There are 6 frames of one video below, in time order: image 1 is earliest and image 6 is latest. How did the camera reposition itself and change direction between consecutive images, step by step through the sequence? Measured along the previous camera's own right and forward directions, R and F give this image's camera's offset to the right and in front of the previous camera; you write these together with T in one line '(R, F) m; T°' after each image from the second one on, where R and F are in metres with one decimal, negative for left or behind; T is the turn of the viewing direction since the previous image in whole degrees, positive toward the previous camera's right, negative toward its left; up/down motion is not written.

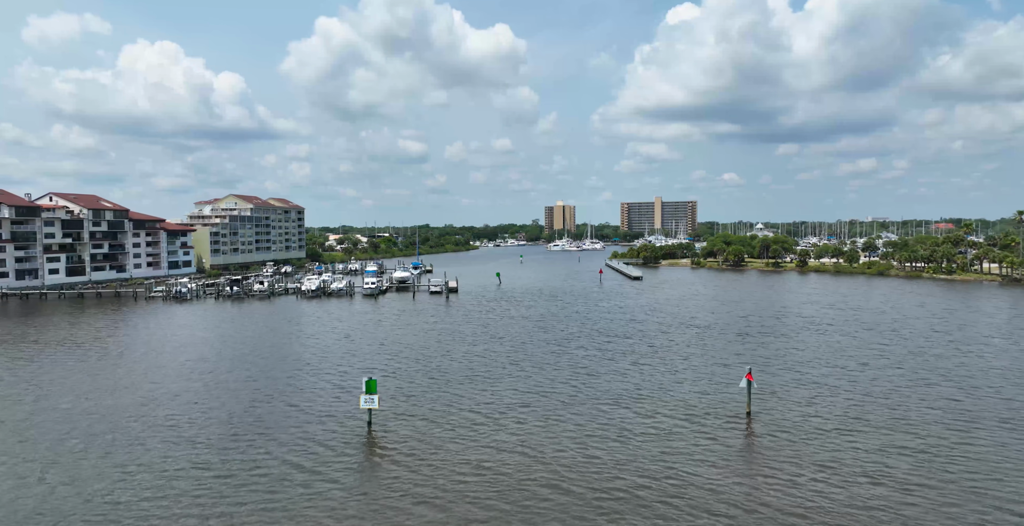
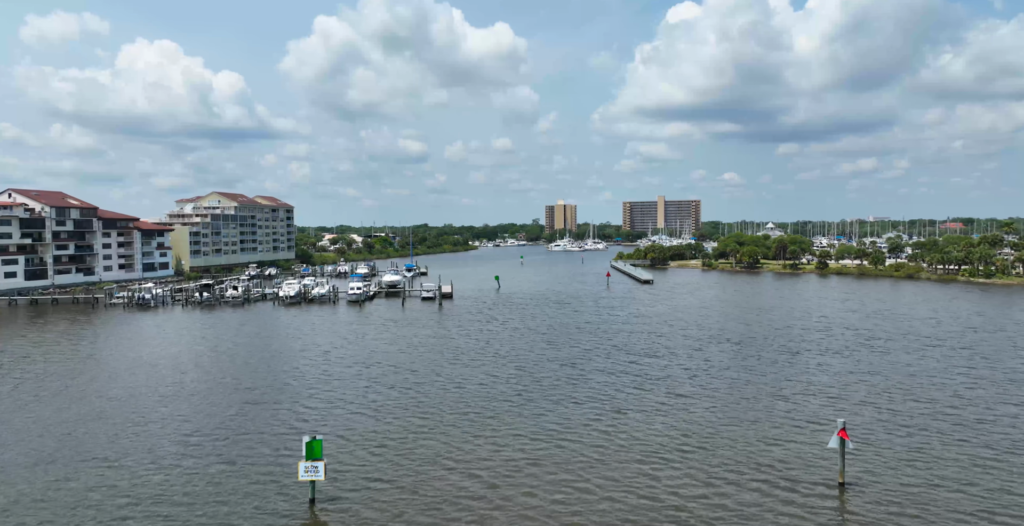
(-0.1, +8.8) m; 0°
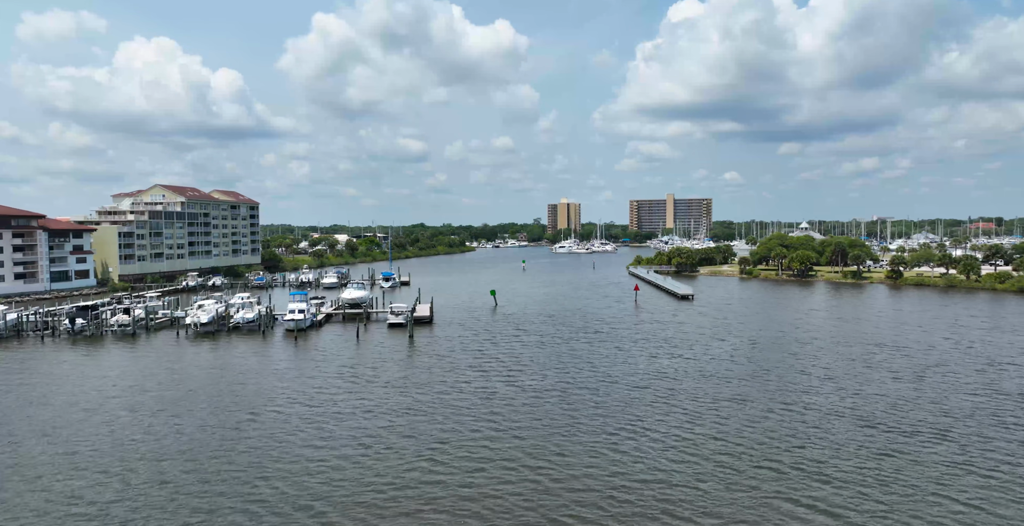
(-0.2, +23.7) m; 0°
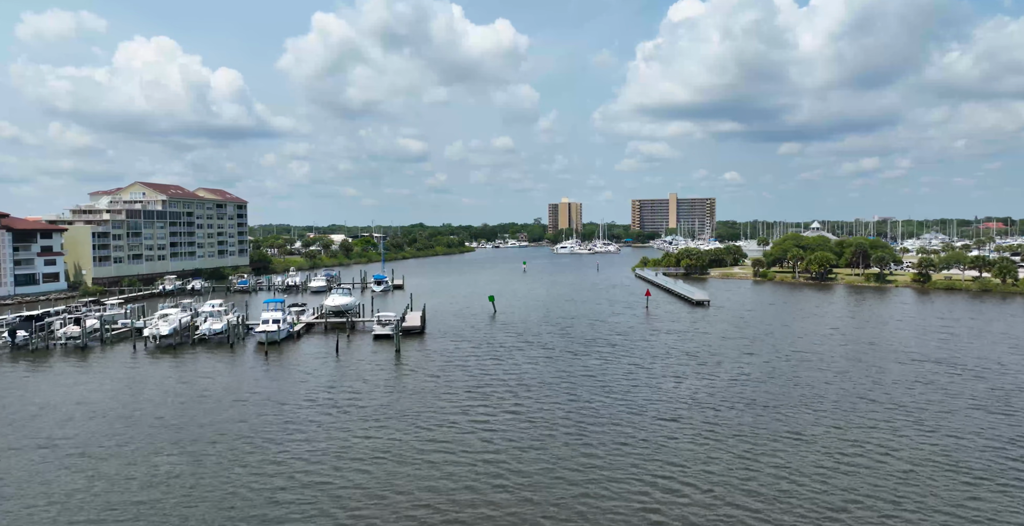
(0.0, +6.7) m; 0°
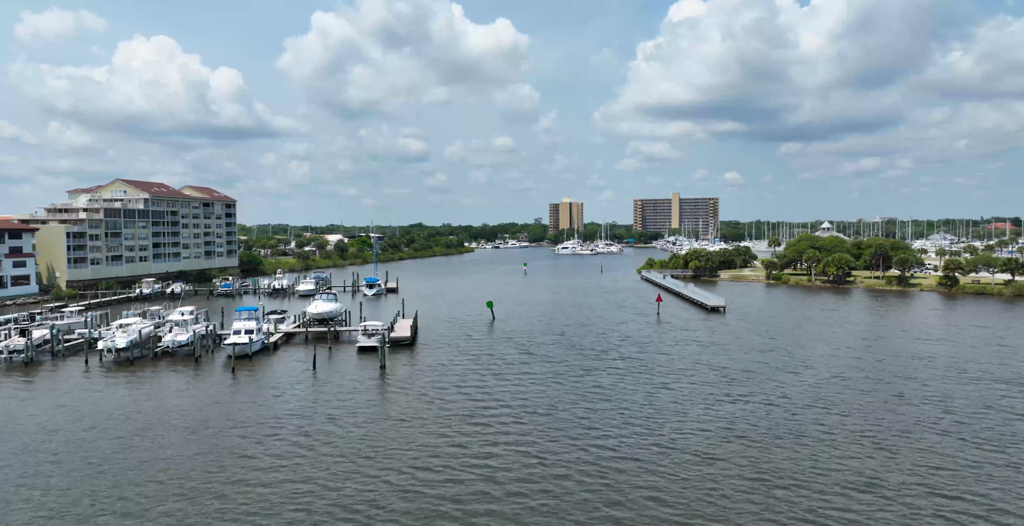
(0.0, +5.8) m; 0°
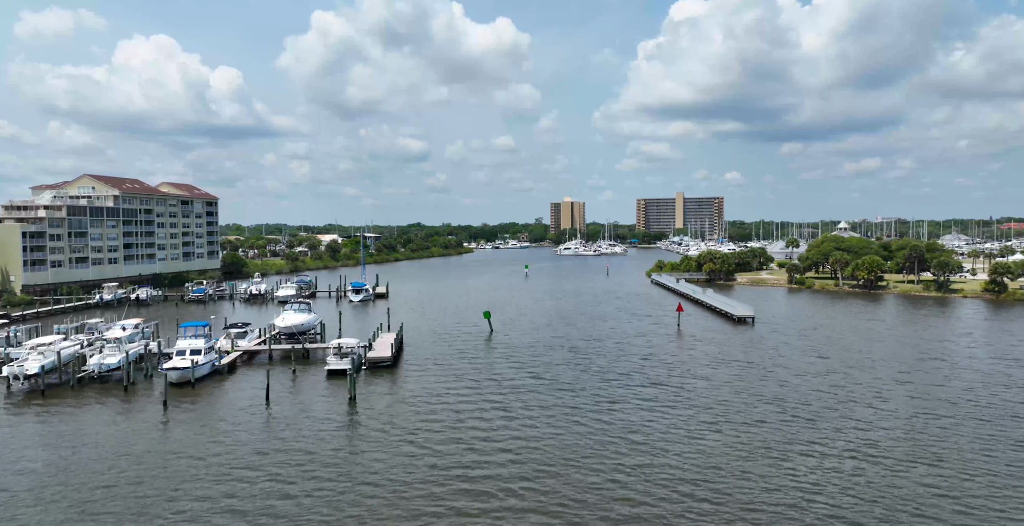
(0.0, +8.6) m; 0°
